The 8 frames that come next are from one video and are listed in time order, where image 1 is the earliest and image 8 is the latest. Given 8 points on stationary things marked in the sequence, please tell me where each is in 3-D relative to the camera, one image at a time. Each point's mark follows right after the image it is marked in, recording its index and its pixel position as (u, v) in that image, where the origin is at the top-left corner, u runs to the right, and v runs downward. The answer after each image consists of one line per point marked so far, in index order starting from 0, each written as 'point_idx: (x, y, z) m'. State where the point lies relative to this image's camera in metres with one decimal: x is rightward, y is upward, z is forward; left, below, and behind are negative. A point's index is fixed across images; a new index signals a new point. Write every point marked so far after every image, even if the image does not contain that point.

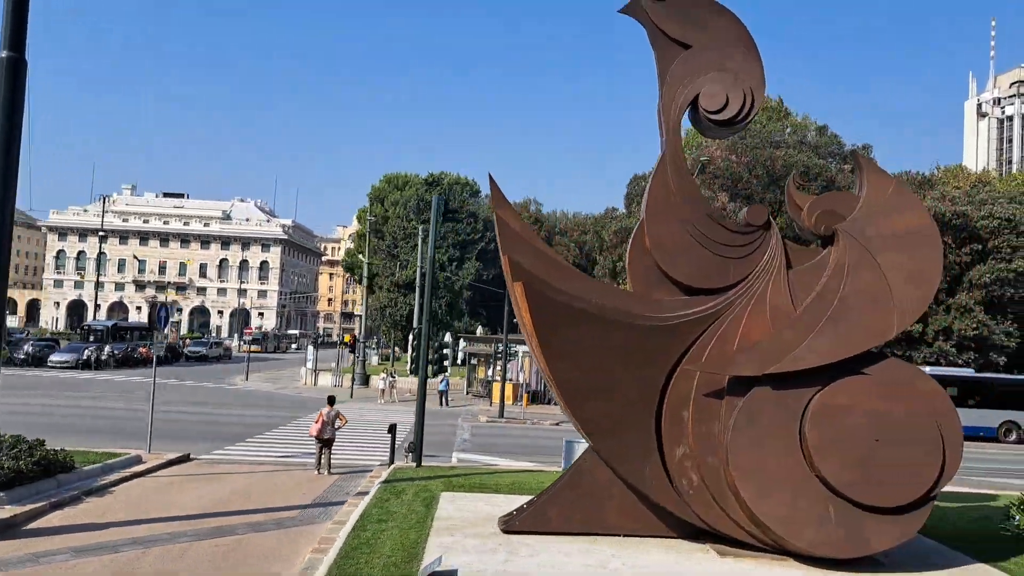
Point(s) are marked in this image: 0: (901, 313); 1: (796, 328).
0: (+4.2, -0.2, +8.5) m
1: (+3.1, -0.4, +8.5) m
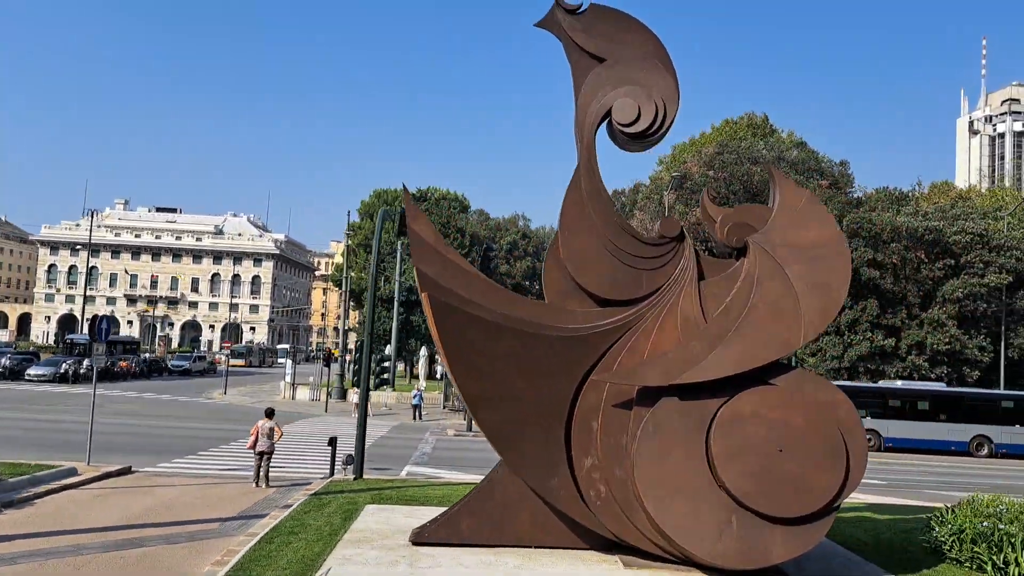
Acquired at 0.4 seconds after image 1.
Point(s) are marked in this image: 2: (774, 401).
0: (+3.2, -0.4, +8.5) m
1: (+2.1, -0.6, +8.5) m
2: (+2.8, -1.2, +8.2) m
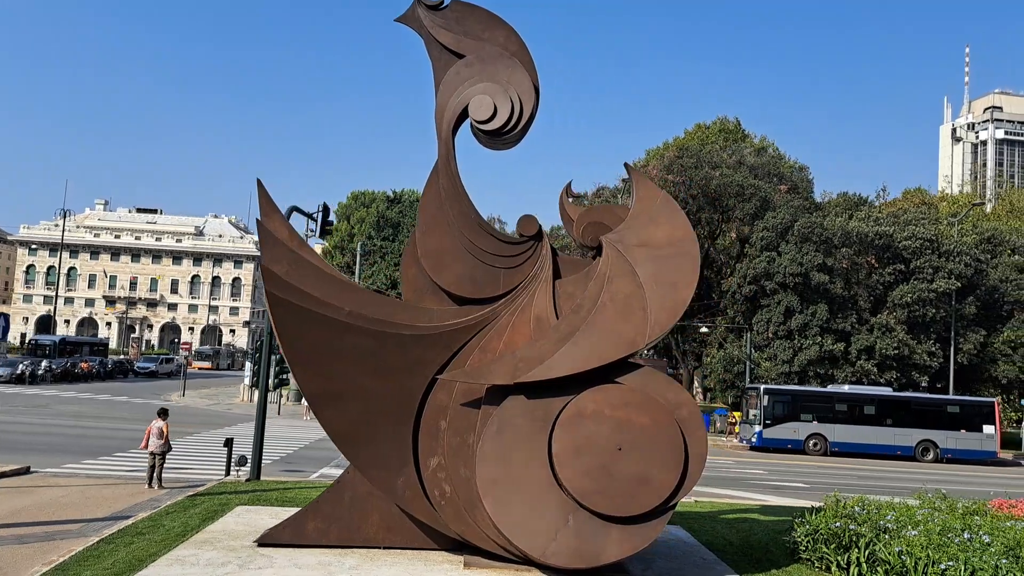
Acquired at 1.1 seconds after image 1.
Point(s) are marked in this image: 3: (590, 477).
0: (+1.6, -0.4, +8.5) m
1: (+0.5, -0.5, +8.5) m
2: (+1.2, -1.2, +8.2) m
3: (+0.8, -1.9, +8.0) m
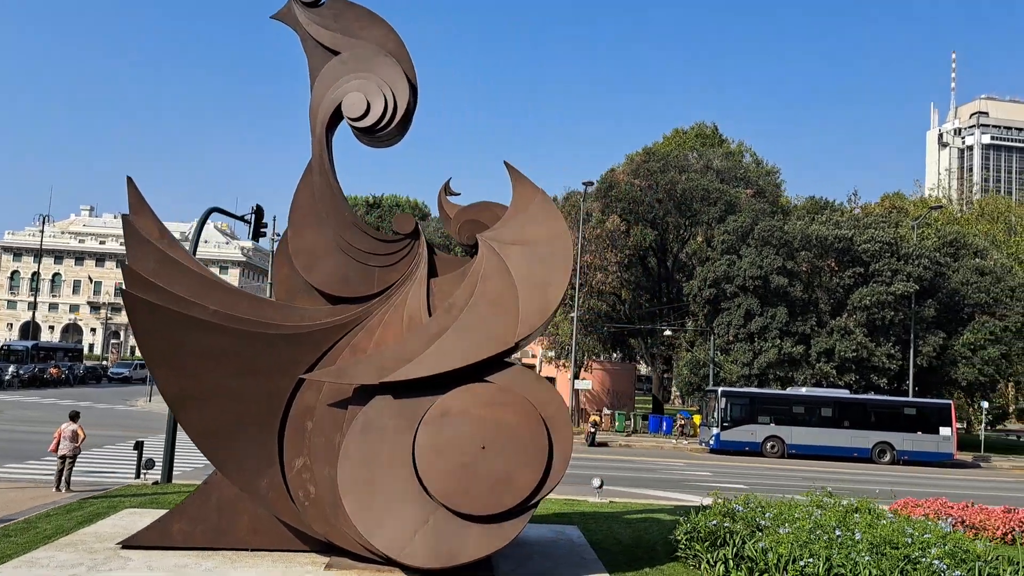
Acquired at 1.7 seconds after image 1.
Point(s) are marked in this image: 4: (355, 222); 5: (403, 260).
0: (+0.2, -0.3, +8.4) m
1: (-1.0, -0.5, +8.4) m
2: (-0.3, -1.1, +8.1) m
3: (-0.6, -1.9, +7.9) m
4: (-1.8, +0.7, +9.0) m
5: (-1.3, +0.3, +9.0) m
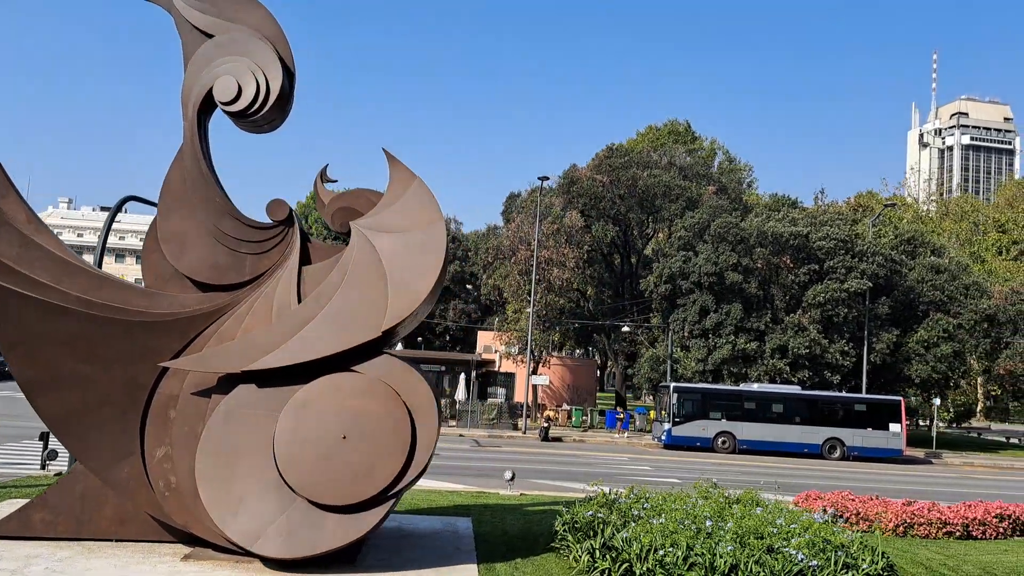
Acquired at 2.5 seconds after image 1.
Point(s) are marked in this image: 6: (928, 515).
0: (-1.2, -0.2, +8.4) m
1: (-2.4, -0.4, +8.3) m
2: (-1.7, -1.0, +8.1) m
3: (-2.0, -1.8, +7.8) m
4: (-3.2, +0.9, +8.8) m
5: (-2.7, +0.5, +8.9) m
6: (+5.9, -3.2, +11.1) m
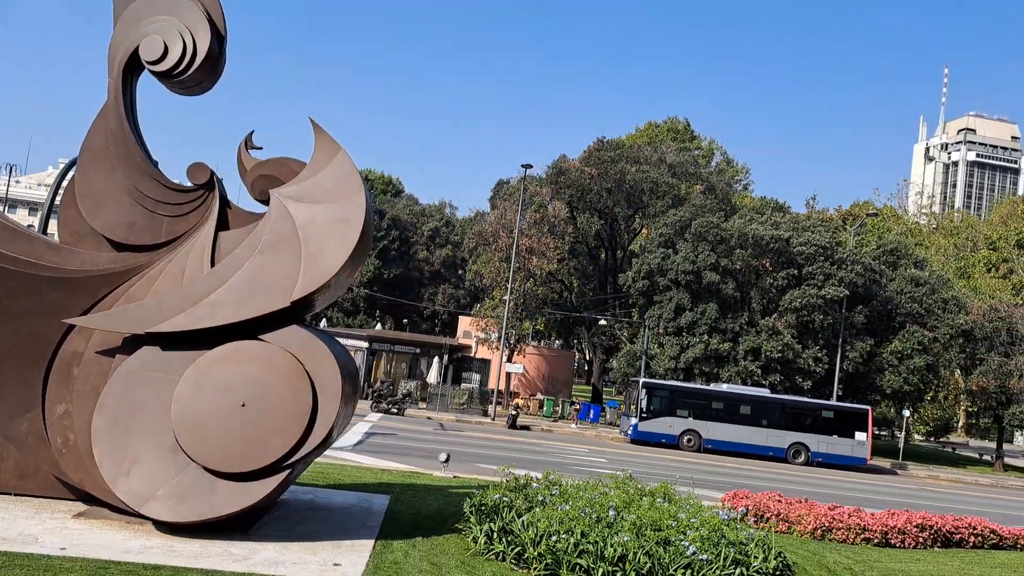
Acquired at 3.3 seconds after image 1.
0: (-2.2, +0.1, +8.3) m
1: (-3.3, 0.0, +8.3) m
2: (-2.6, -0.7, +8.0) m
3: (-3.0, -1.4, +7.8) m
4: (-4.1, +1.3, +8.8) m
5: (-3.6, +0.9, +8.8) m
6: (+4.7, -3.3, +11.1) m
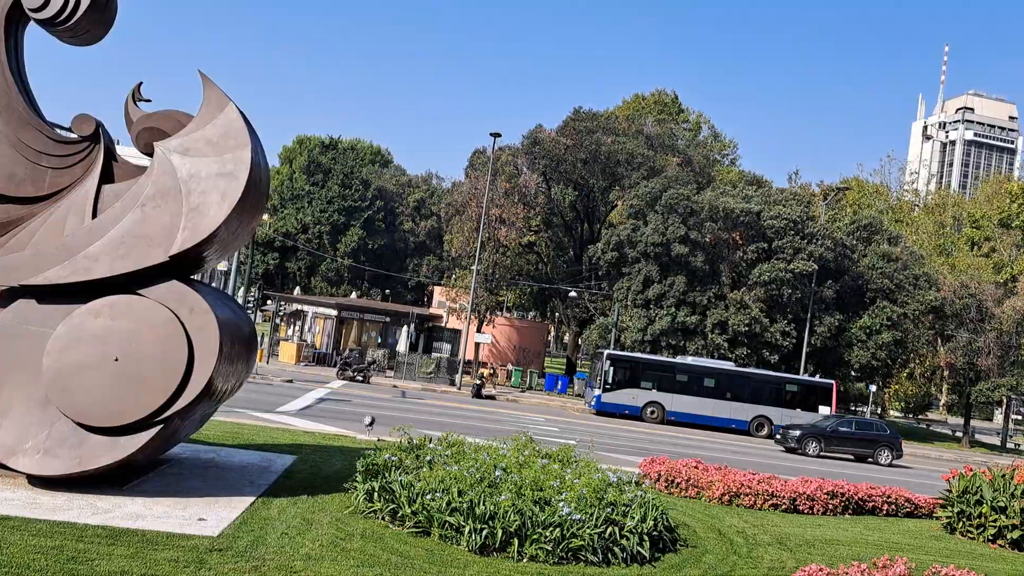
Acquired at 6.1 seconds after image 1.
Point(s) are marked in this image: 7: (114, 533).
0: (-3.4, +0.6, +8.2) m
1: (-4.5, +0.5, +8.2) m
2: (-3.9, -0.2, +7.9) m
3: (-4.3, -1.0, +7.7) m
4: (-5.3, +1.8, +8.6) m
5: (-4.8, +1.4, +8.7) m
6: (+3.5, -2.8, +11.1) m
7: (-3.4, -2.1, +6.6) m
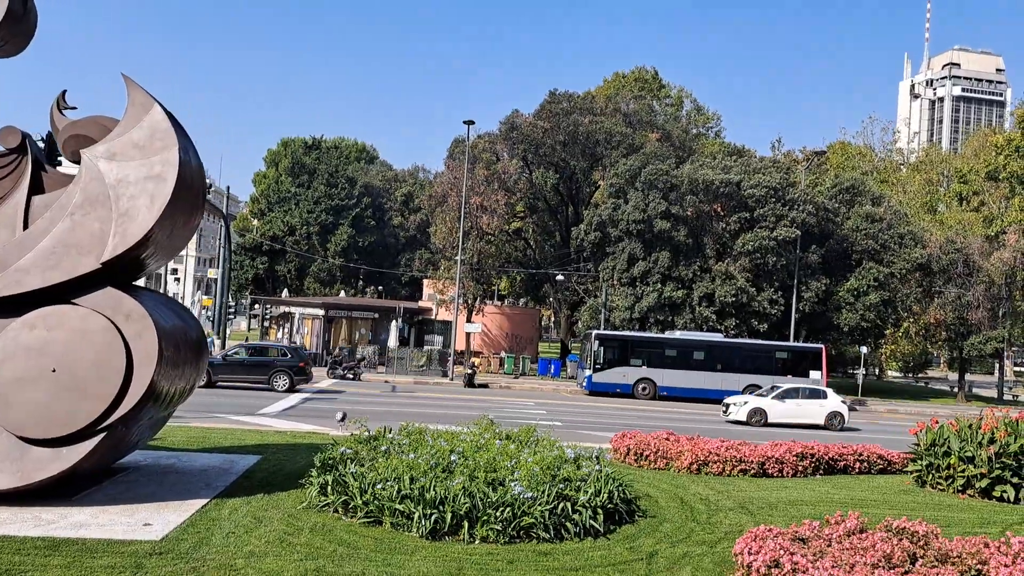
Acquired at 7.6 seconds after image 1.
0: (-4.1, +0.5, +8.1) m
1: (-5.2, +0.3, +8.1) m
2: (-4.5, -0.3, +7.9) m
3: (-4.8, -1.1, +7.7) m
4: (-6.0, +1.6, +8.5) m
5: (-5.5, +1.2, +8.6) m
6: (+3.0, -2.3, +11.1) m
7: (-3.8, -2.1, +6.6) m
